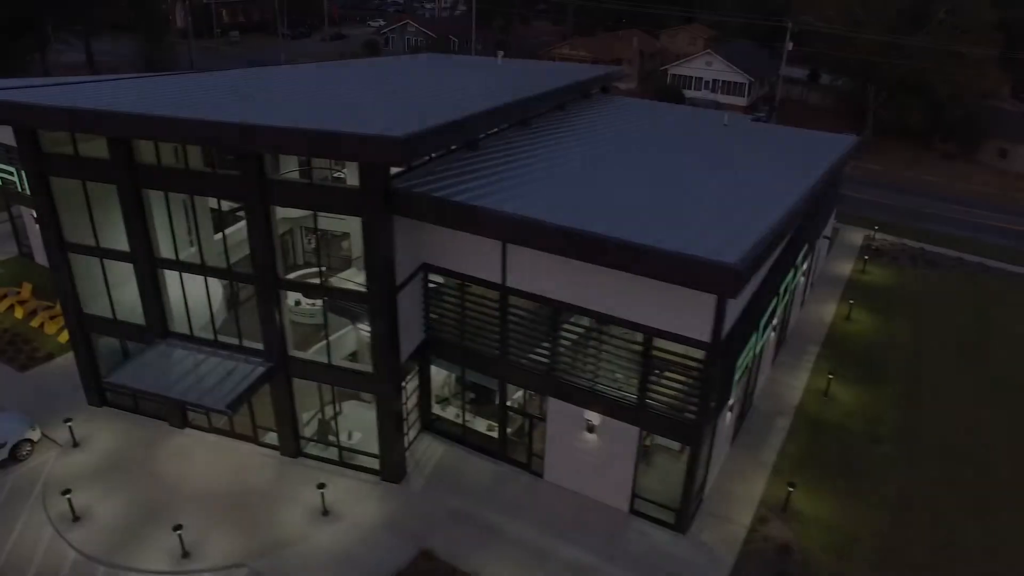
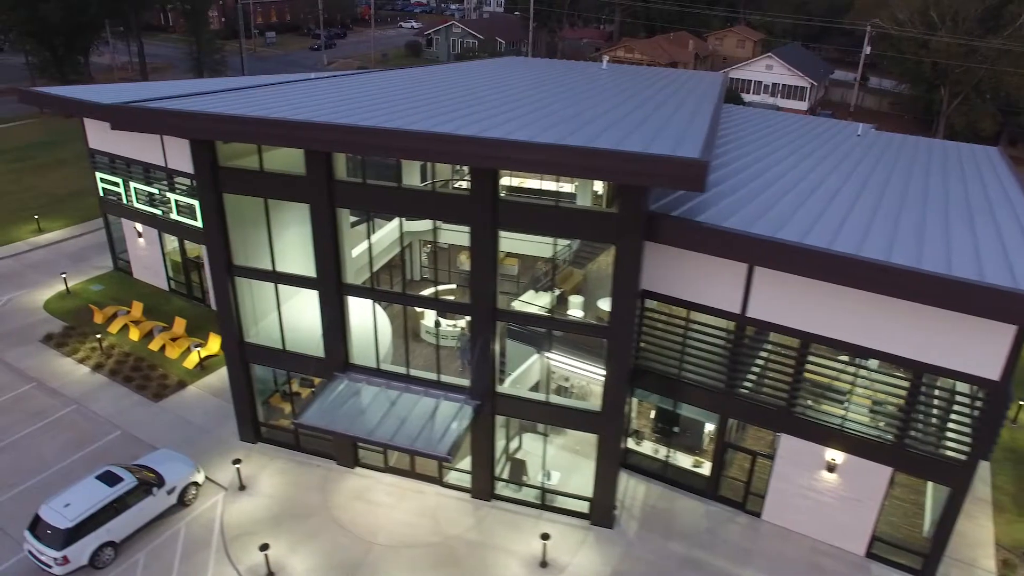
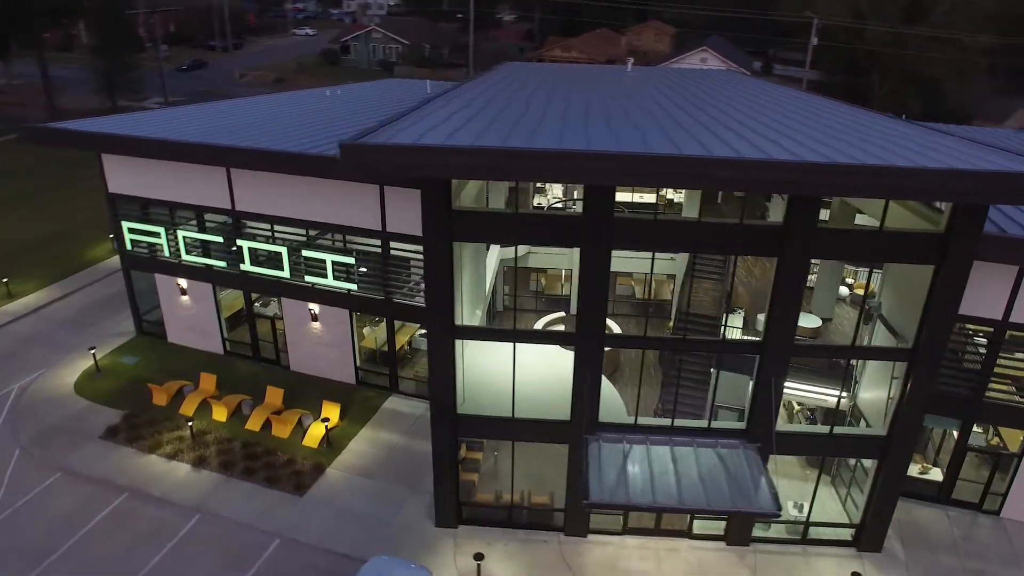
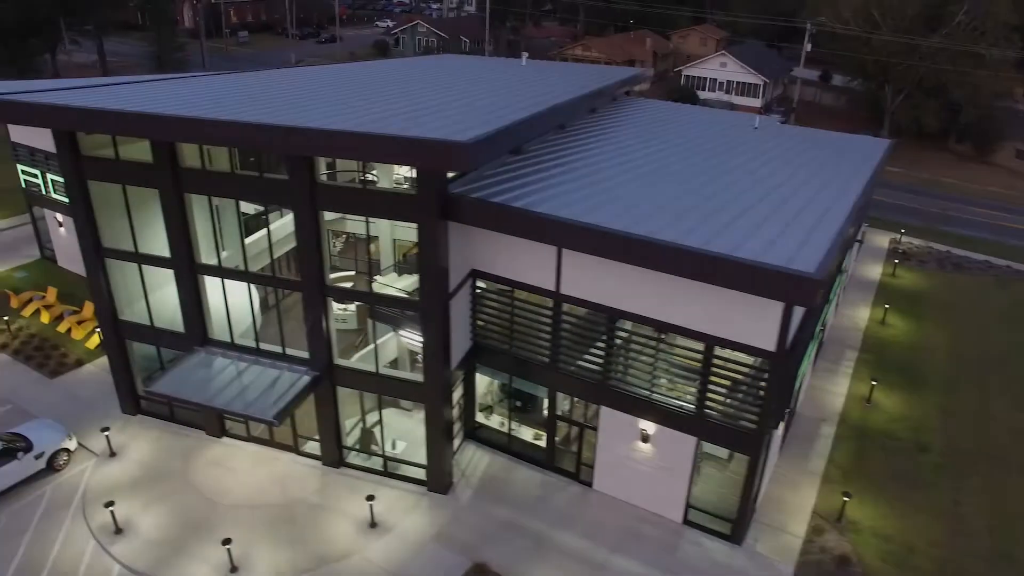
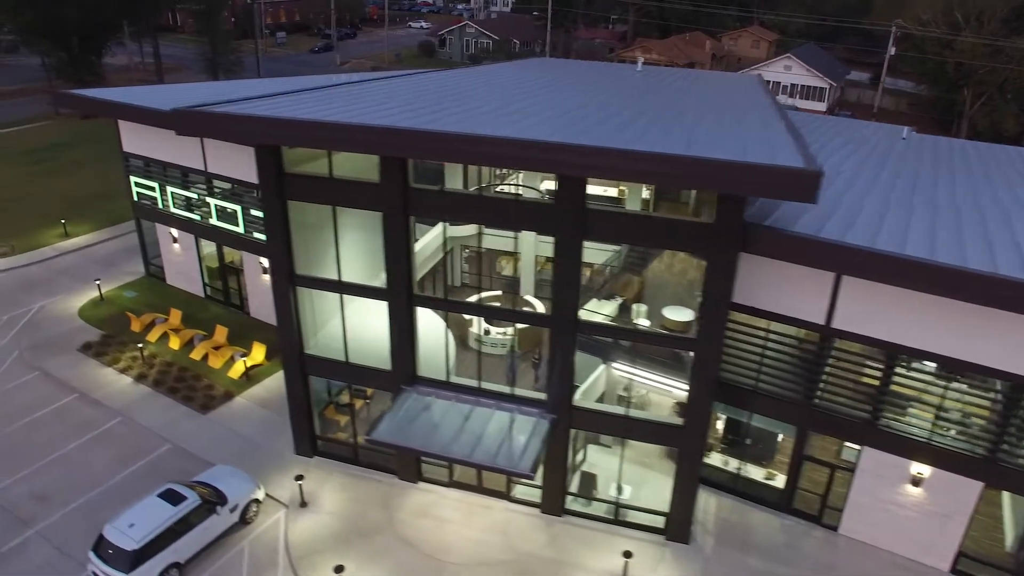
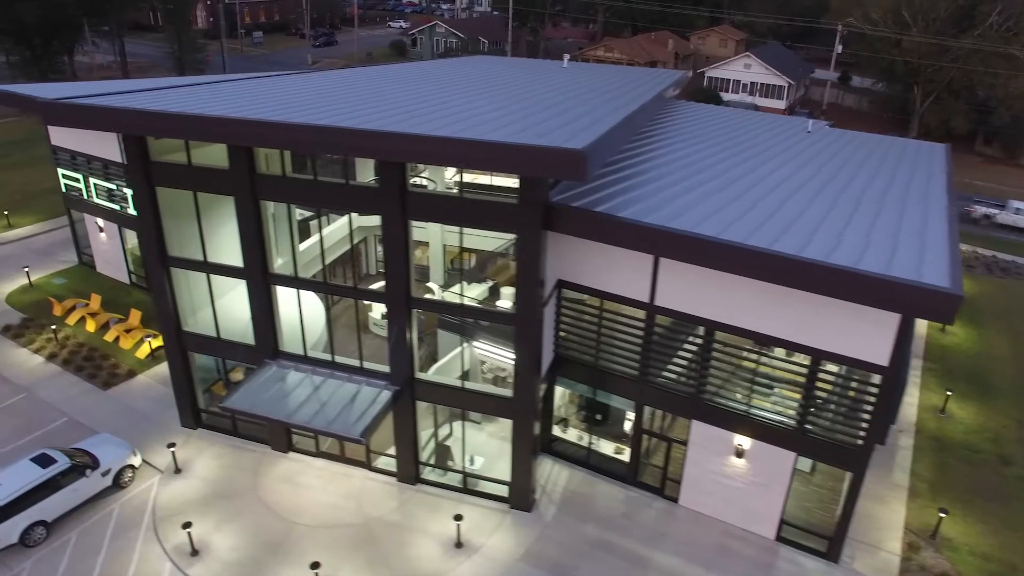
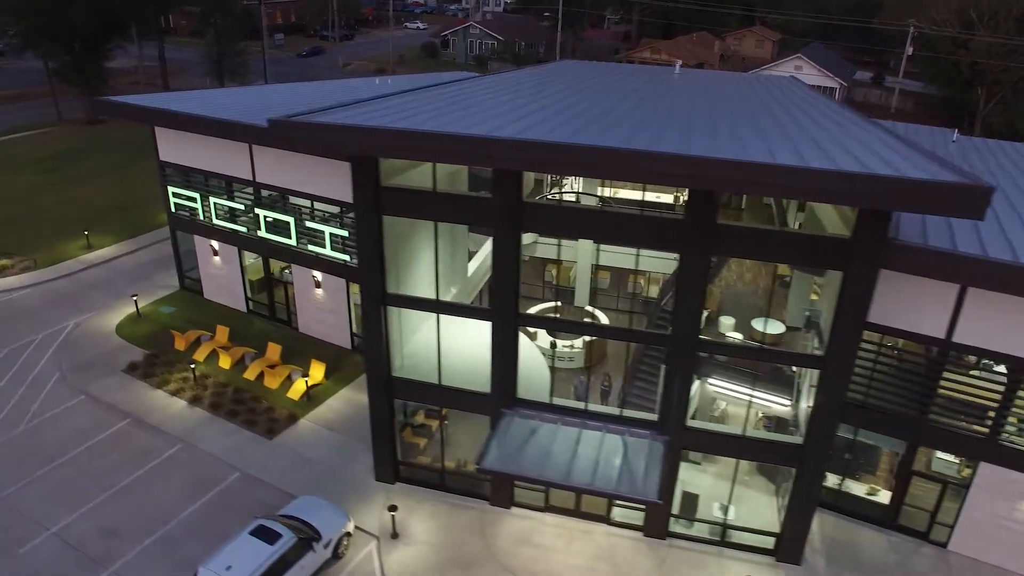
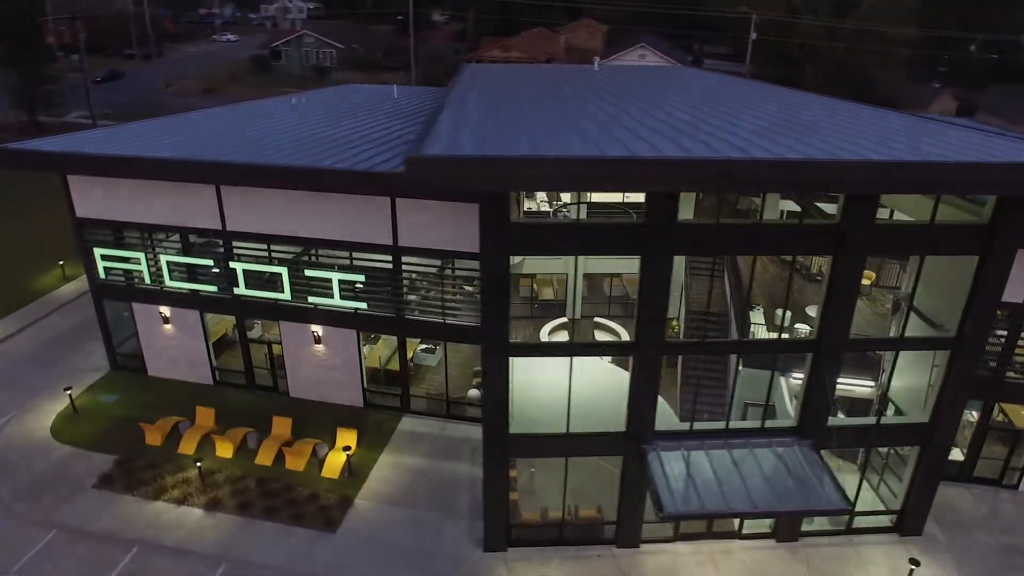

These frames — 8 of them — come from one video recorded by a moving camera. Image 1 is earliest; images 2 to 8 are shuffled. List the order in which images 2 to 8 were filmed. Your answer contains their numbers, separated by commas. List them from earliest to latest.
4, 6, 2, 5, 7, 3, 8
